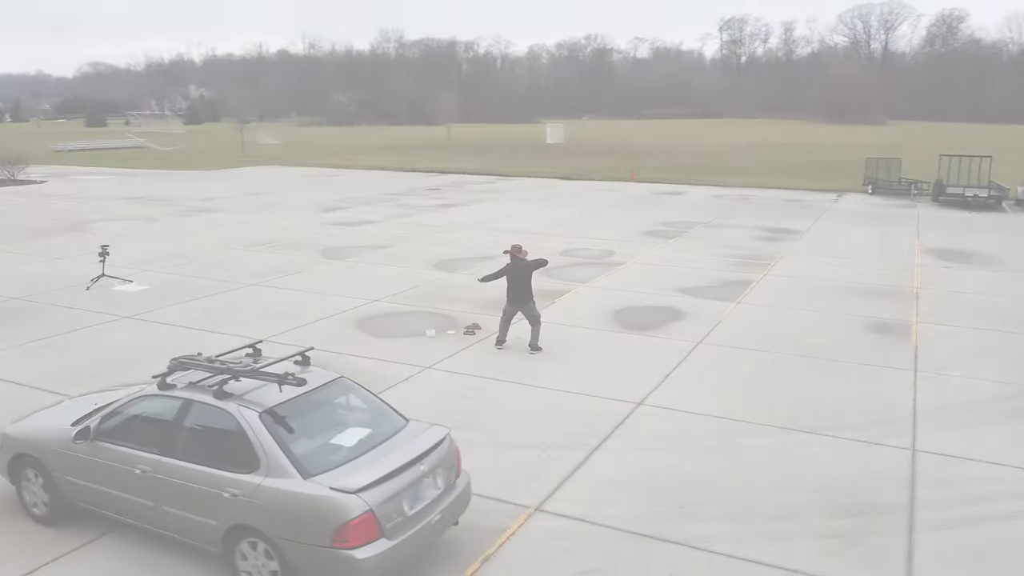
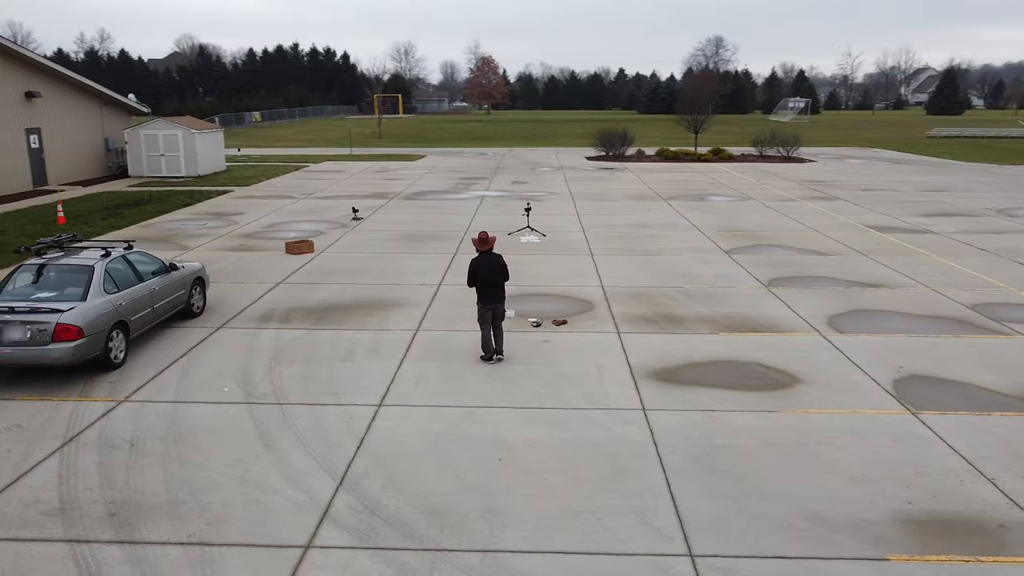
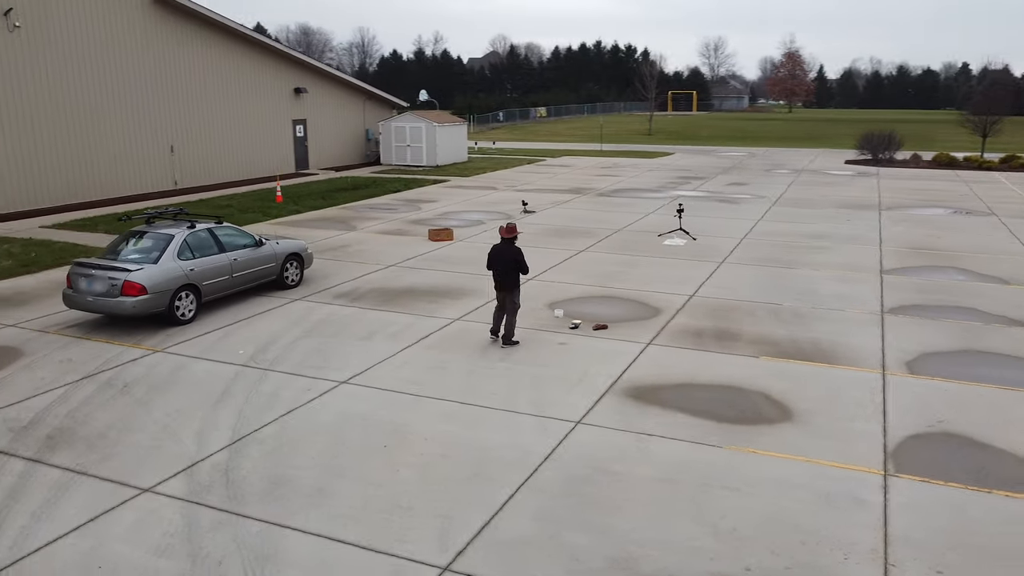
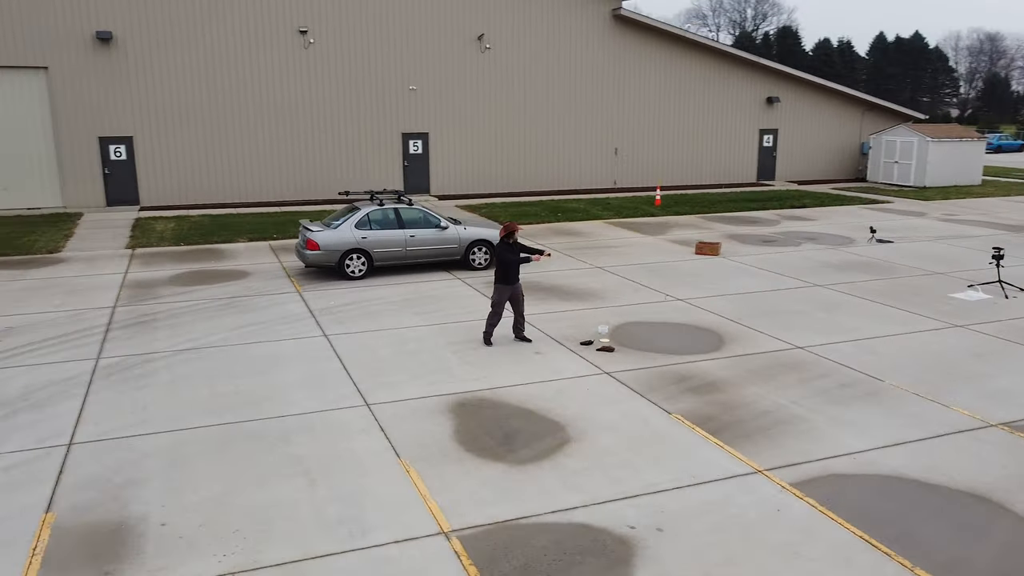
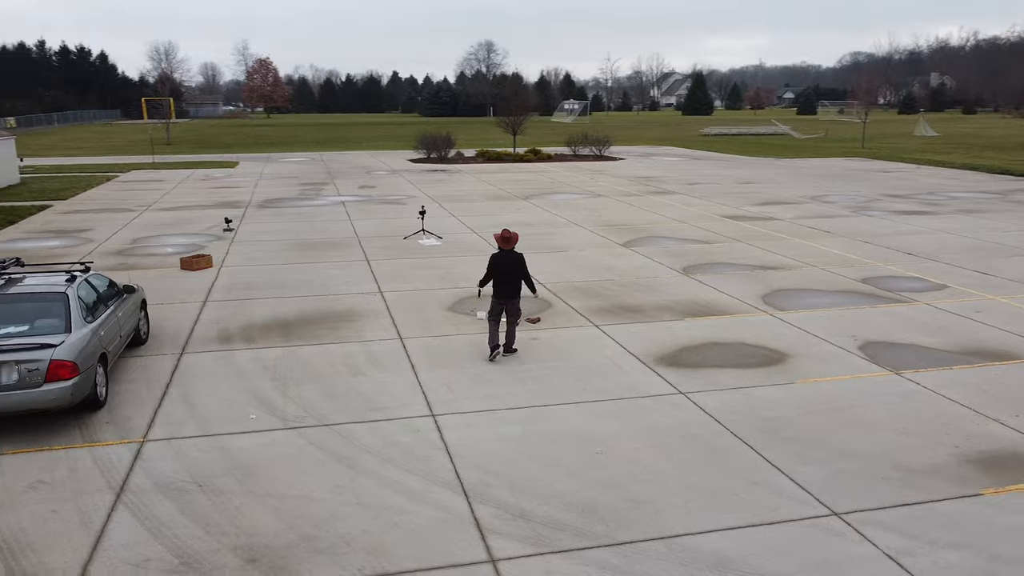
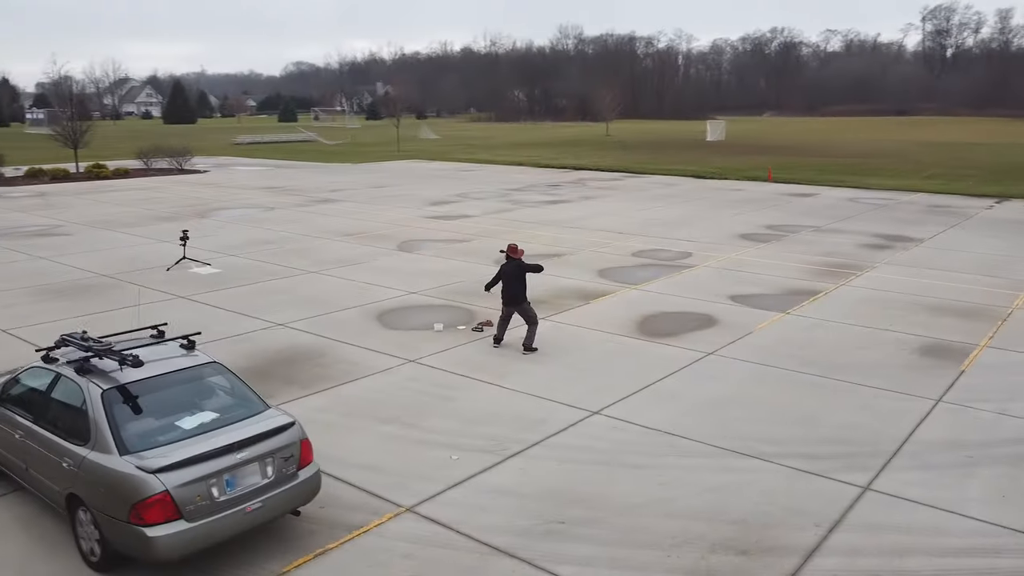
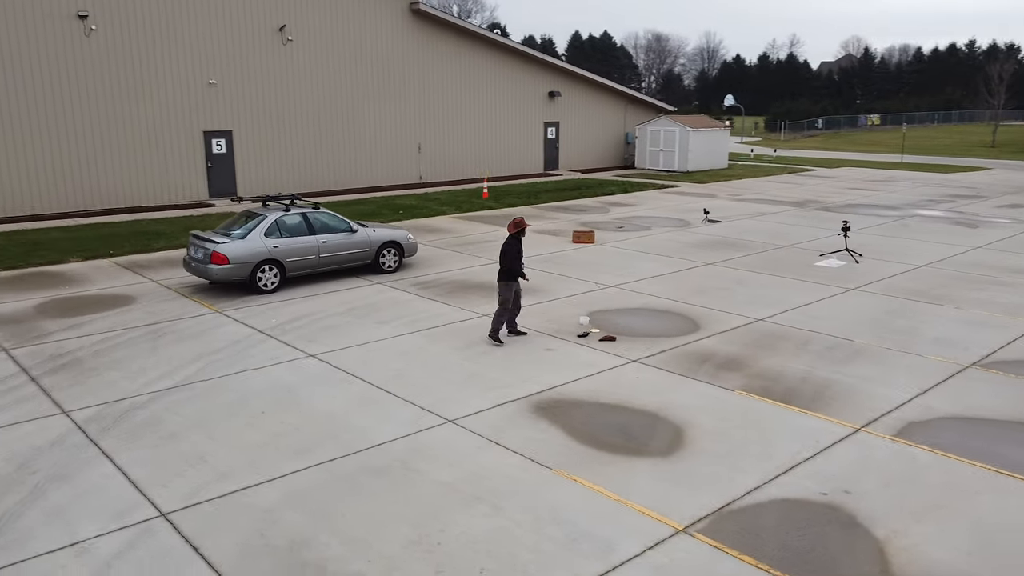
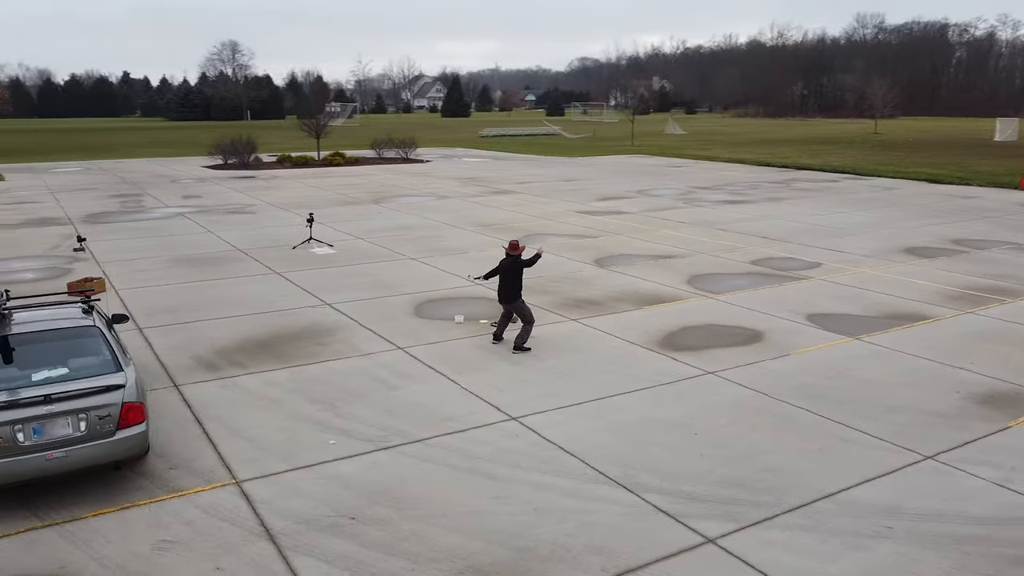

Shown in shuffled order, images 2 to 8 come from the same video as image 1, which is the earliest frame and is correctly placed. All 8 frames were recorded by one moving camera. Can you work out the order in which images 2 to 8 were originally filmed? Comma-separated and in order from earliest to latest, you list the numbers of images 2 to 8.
6, 8, 5, 2, 3, 7, 4
